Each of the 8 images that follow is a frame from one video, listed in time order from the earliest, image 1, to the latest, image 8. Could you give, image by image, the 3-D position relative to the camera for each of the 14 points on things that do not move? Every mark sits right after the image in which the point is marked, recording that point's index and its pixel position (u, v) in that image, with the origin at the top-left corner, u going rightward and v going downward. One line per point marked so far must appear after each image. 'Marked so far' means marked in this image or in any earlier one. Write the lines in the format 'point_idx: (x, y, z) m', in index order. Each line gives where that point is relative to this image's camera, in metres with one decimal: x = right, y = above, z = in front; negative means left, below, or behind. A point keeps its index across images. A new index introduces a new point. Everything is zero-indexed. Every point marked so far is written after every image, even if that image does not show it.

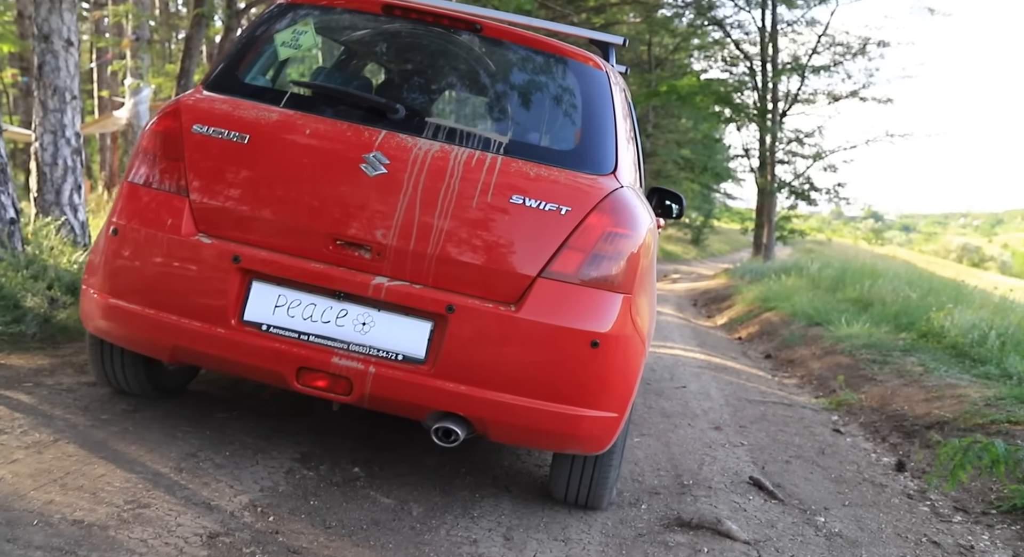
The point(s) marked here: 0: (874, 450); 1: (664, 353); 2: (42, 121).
0: (+2.2, -1.1, +6.7) m
1: (+1.4, -0.7, +9.9) m
2: (-3.7, +1.2, +8.5) m
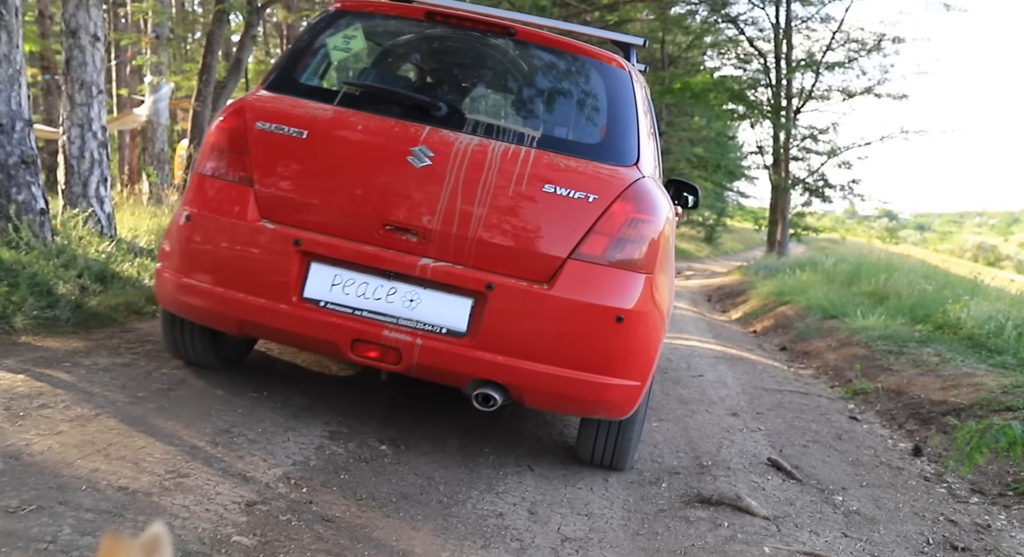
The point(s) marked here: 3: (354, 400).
0: (+2.4, -1.0, +6.7) m
1: (+1.5, -0.6, +10.0) m
2: (-3.5, +1.3, +8.7) m
3: (-0.8, -0.6, +5.2) m
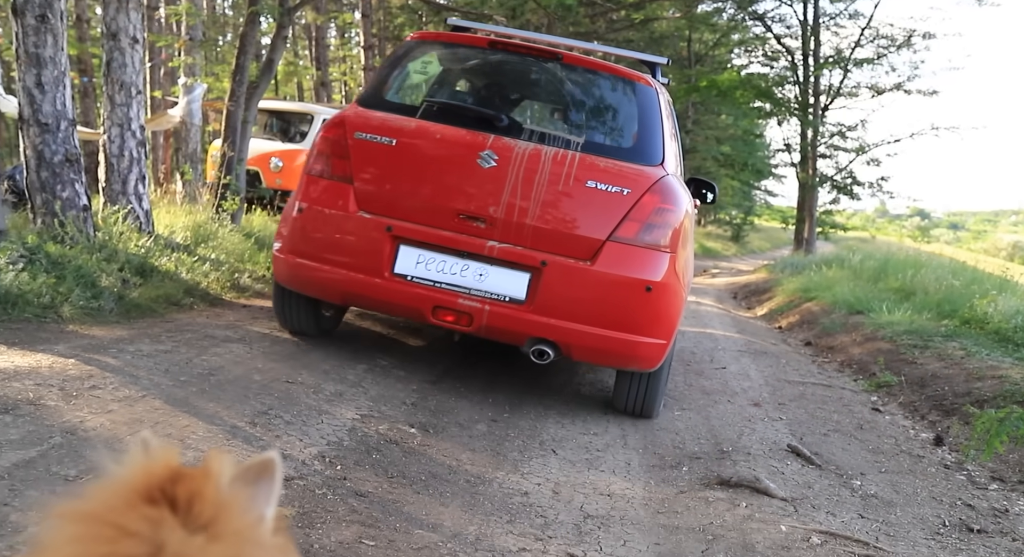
0: (+2.5, -0.9, +6.8) m
1: (+1.8, -0.6, +10.1) m
2: (-3.3, +1.4, +8.9) m
3: (-0.6, -0.6, +5.4) m
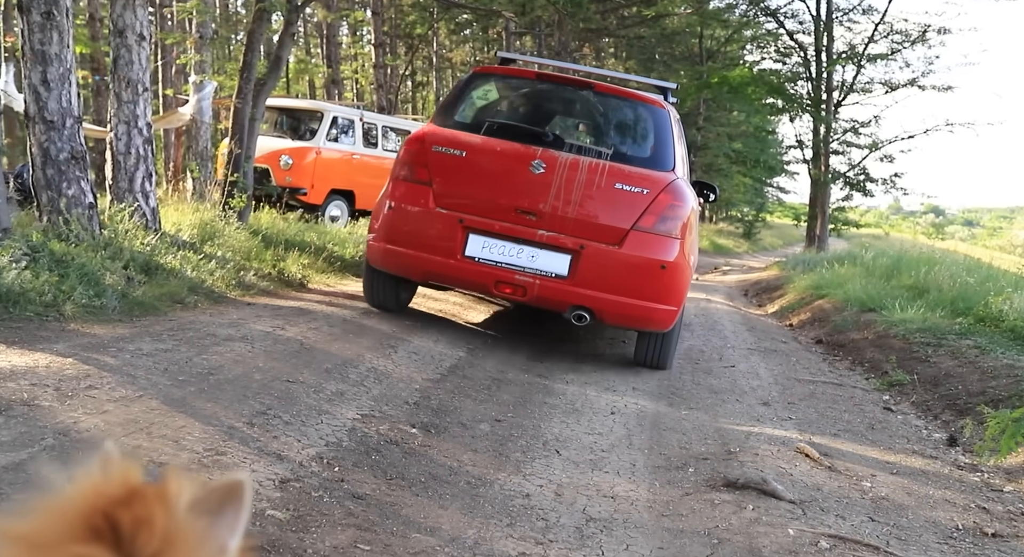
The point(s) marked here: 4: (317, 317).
0: (+2.6, -0.9, +6.7) m
1: (+1.9, -0.6, +10.0) m
2: (-3.3, +1.4, +8.9) m
3: (-0.6, -0.5, +5.3) m
4: (-1.3, -0.2, +7.0) m
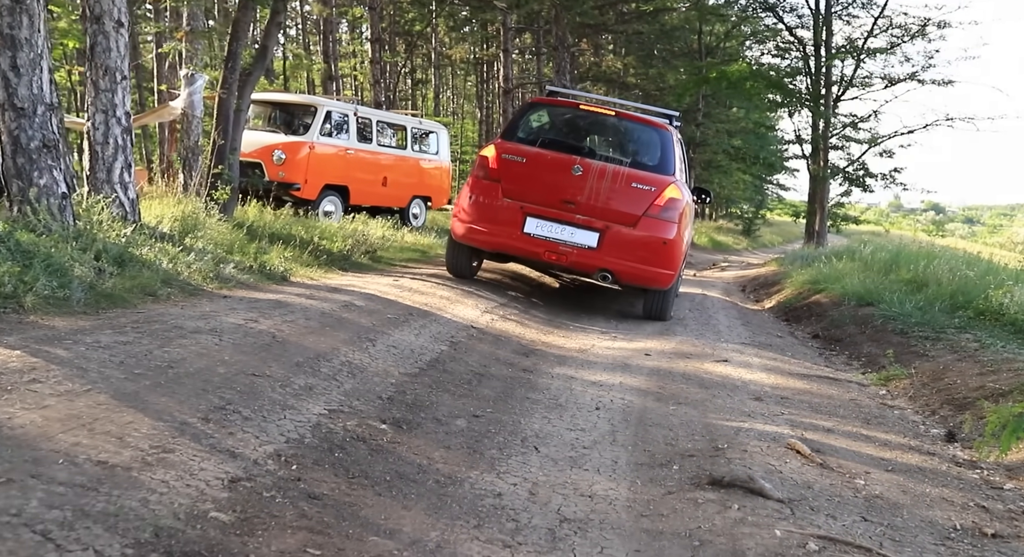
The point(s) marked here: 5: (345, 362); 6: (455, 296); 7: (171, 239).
0: (+2.5, -0.9, +6.5) m
1: (+1.8, -0.5, +9.8) m
2: (-3.4, +1.4, +8.7) m
3: (-0.7, -0.5, +5.1) m
4: (-1.4, -0.2, +6.8) m
5: (-0.8, -0.4, +5.4) m
6: (-0.5, -0.2, +9.4) m
7: (-2.7, +0.3, +8.5) m
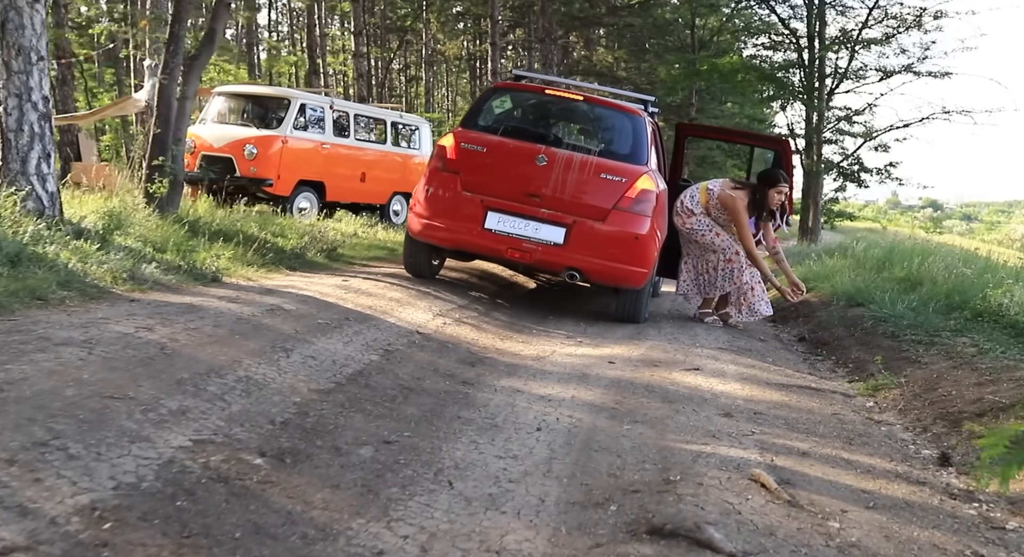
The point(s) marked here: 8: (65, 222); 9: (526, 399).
0: (+2.1, -0.9, +5.8) m
1: (+1.4, -0.5, +9.0) m
2: (-3.7, +1.4, +7.9) m
3: (-1.0, -0.5, +4.4) m
4: (-1.7, -0.2, +6.0) m
5: (-1.2, -0.4, +4.7) m
6: (-0.8, -0.2, +8.6) m
7: (-3.0, +0.3, +7.8) m
8: (-3.3, +0.4, +7.8) m
9: (+0.1, -0.6, +5.7) m
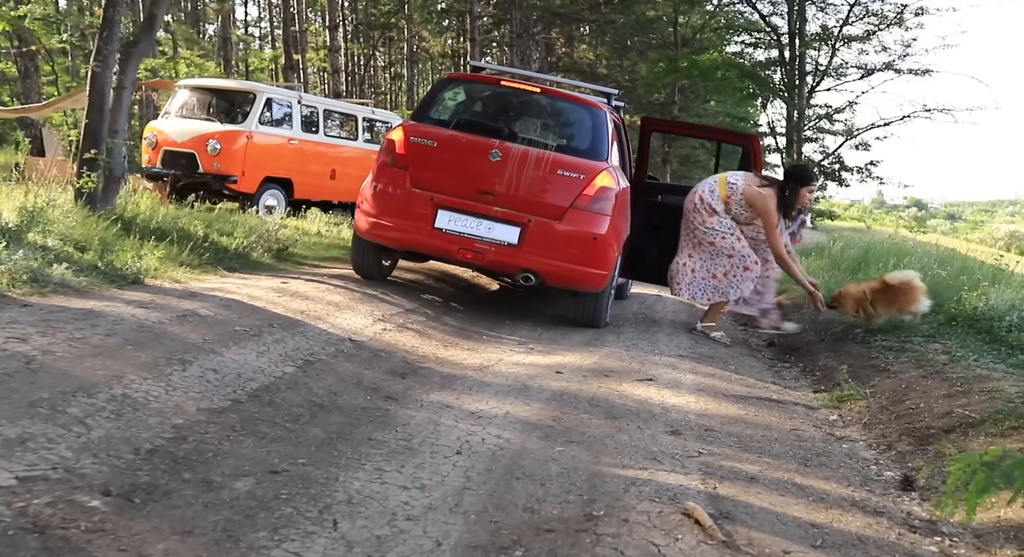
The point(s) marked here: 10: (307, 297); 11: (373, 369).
0: (+1.8, -0.9, +5.3) m
1: (+1.0, -0.5, +8.5) m
2: (-4.1, +1.4, +7.3) m
3: (-1.4, -0.5, +3.8) m
4: (-2.1, -0.2, +5.5) m
5: (-1.5, -0.5, +4.2) m
6: (-1.2, -0.2, +8.1) m
7: (-3.4, +0.3, +7.2) m
8: (-3.6, +0.4, +7.3) m
9: (-0.3, -0.7, +5.2) m
10: (-1.5, -0.1, +8.0) m
11: (-0.8, -0.5, +6.0) m
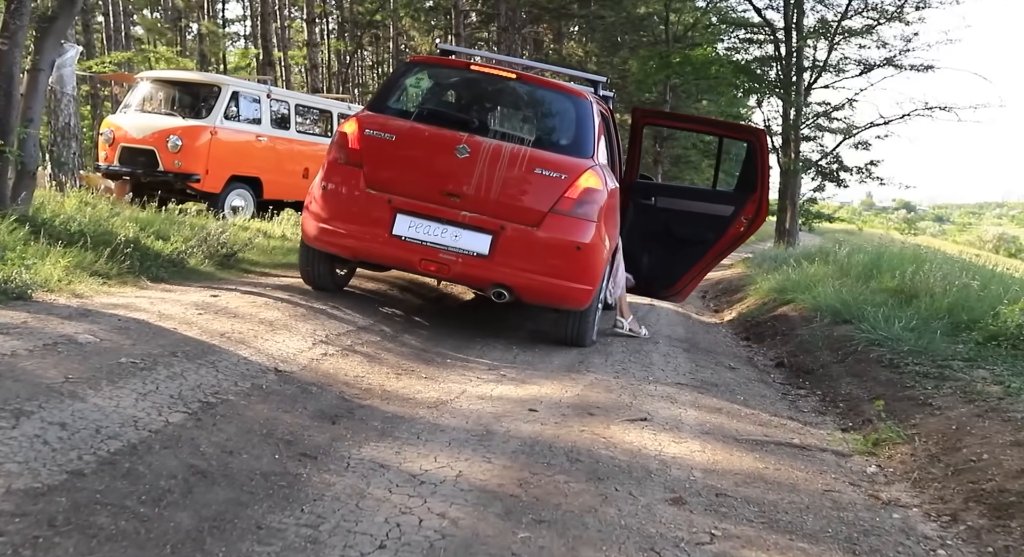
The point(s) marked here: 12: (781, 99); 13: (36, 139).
0: (+1.6, -1.0, +4.0) m
1: (+0.8, -0.6, +7.3) m
2: (-4.3, +1.3, +6.1) m
3: (-1.5, -0.6, +2.6) m
4: (-2.2, -0.3, +4.2) m
5: (-1.7, -0.5, +2.9) m
6: (-1.4, -0.3, +6.8) m
7: (-3.6, +0.2, +5.9) m
8: (-3.8, +0.3, +6.0) m
9: (-0.5, -0.7, +4.0) m
10: (-1.7, -0.2, +6.7) m
11: (-0.9, -0.6, +4.7) m
12: (+4.6, +3.2, +18.9) m
13: (-3.8, +1.1, +8.7) m
